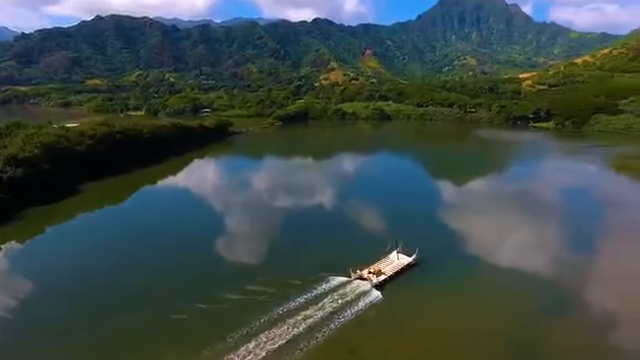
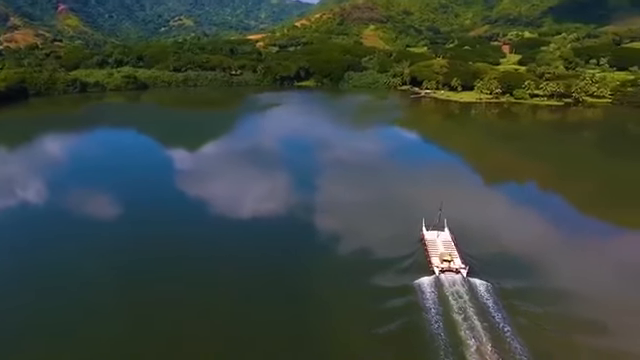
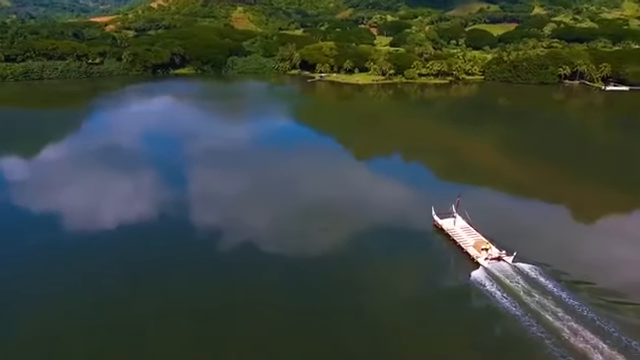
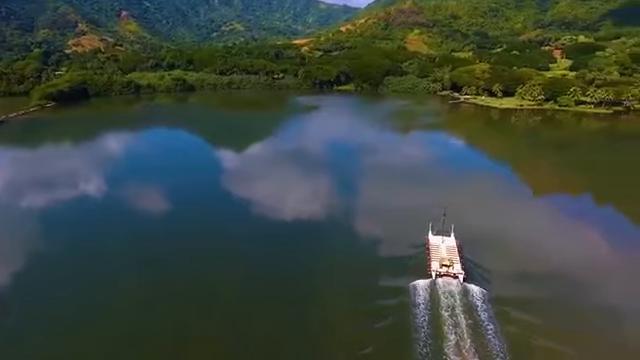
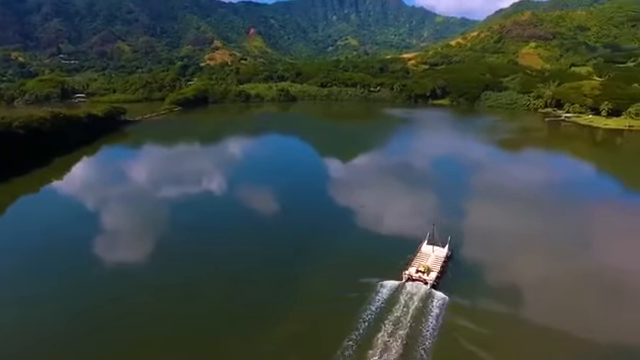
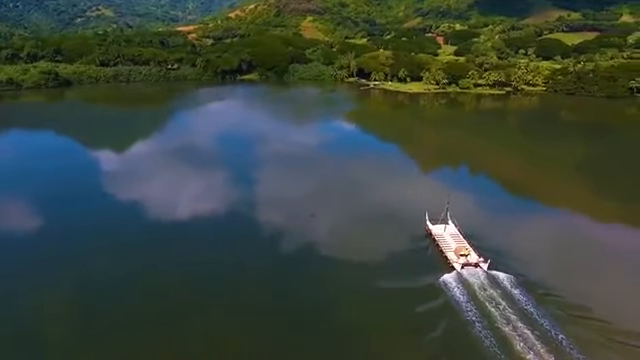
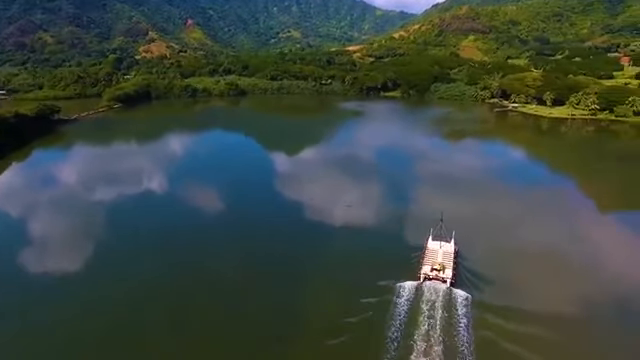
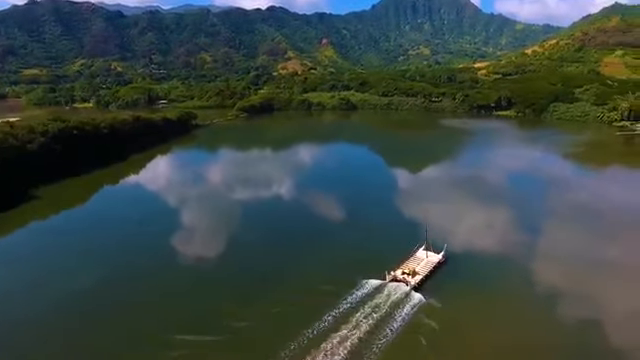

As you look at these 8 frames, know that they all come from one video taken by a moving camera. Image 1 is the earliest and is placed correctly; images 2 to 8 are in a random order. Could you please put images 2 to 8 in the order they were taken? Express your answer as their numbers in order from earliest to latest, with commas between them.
8, 5, 7, 4, 2, 6, 3
